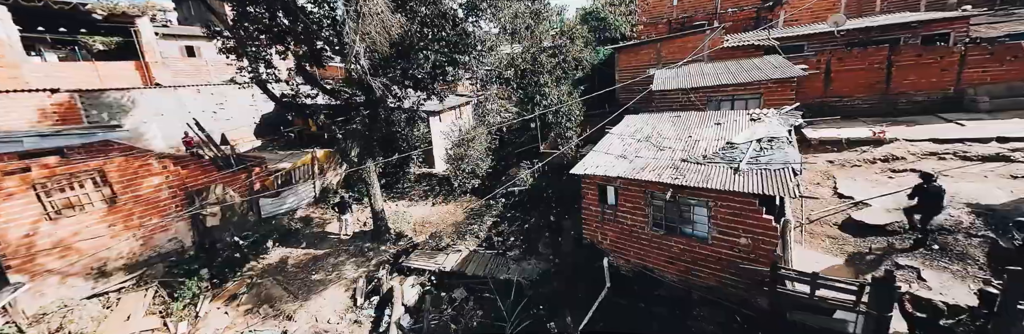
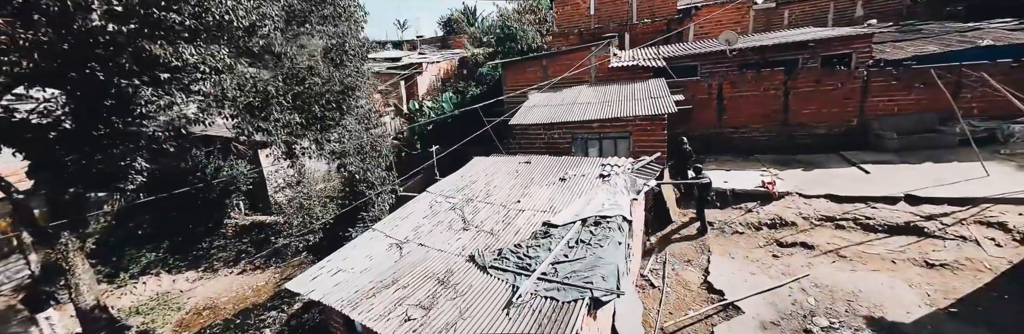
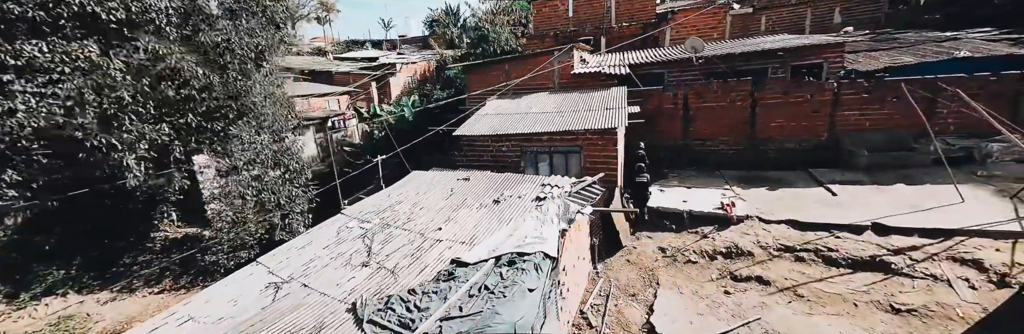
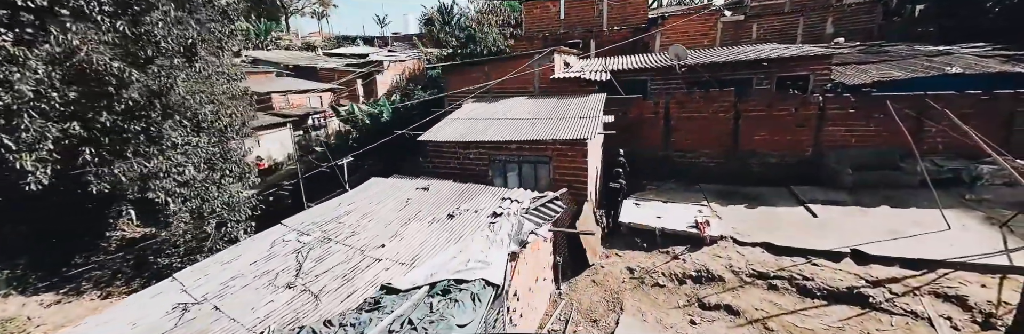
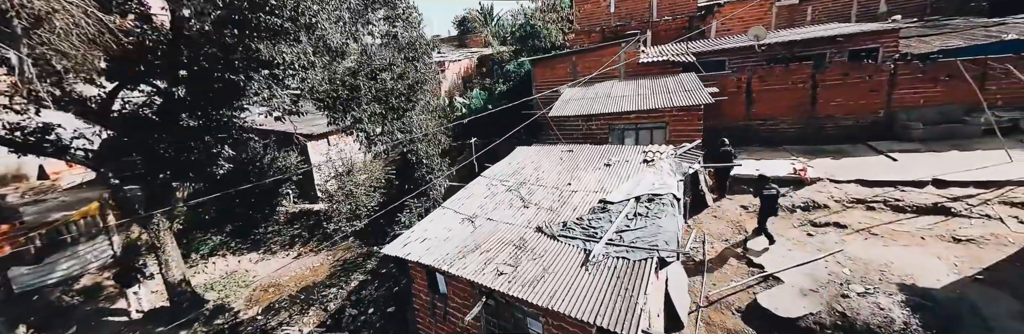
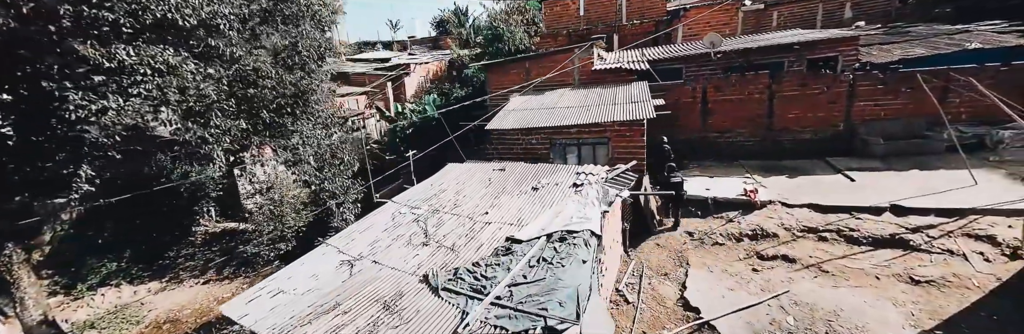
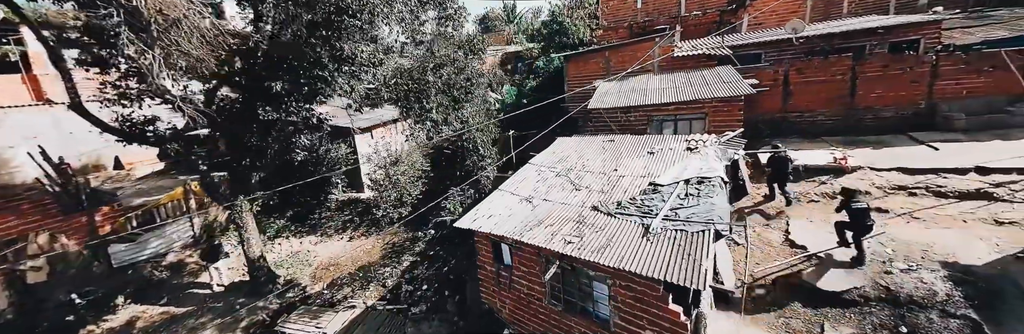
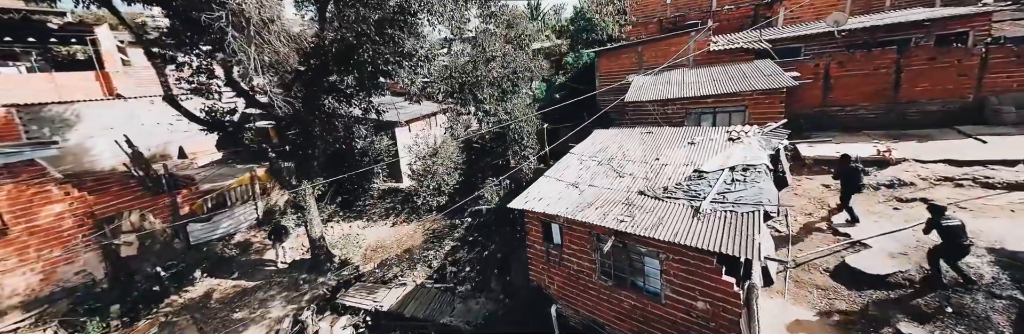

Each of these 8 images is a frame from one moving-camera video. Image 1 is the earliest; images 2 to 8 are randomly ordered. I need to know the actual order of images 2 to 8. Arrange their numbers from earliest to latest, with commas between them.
8, 7, 5, 2, 6, 3, 4
